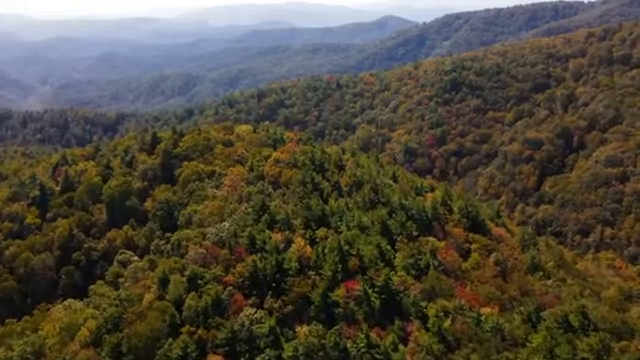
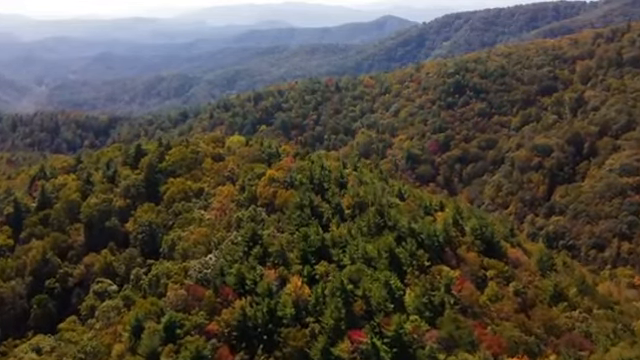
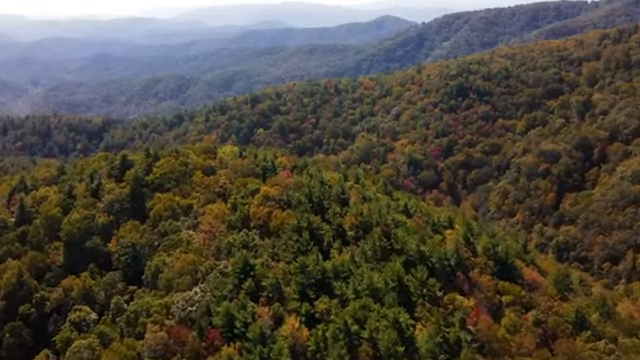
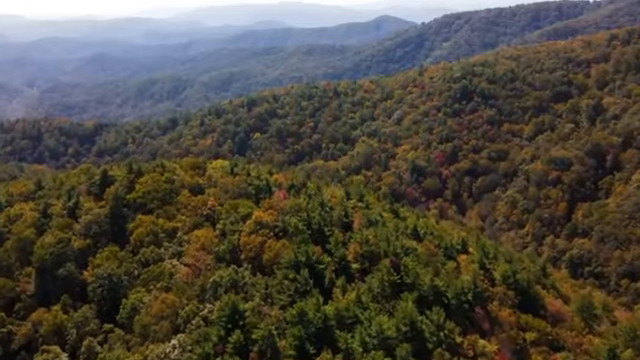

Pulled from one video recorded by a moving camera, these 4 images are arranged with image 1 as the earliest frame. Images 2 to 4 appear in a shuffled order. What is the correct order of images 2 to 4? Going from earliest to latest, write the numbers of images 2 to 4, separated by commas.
2, 3, 4
